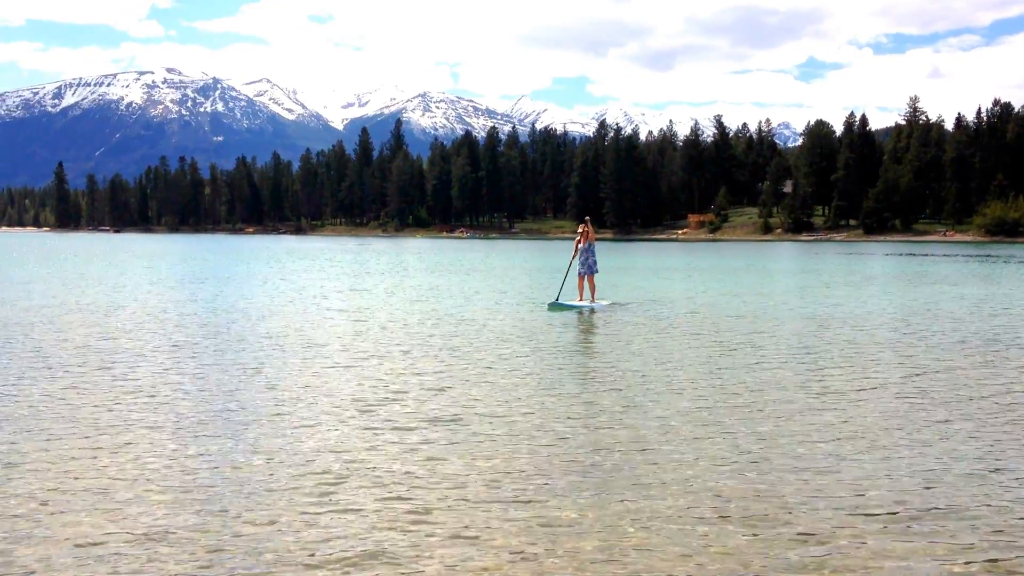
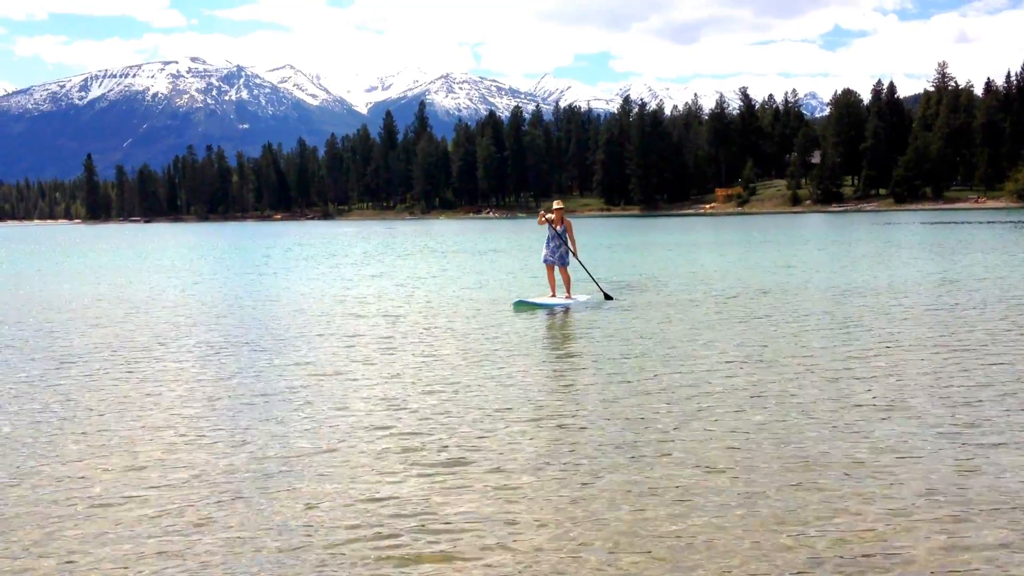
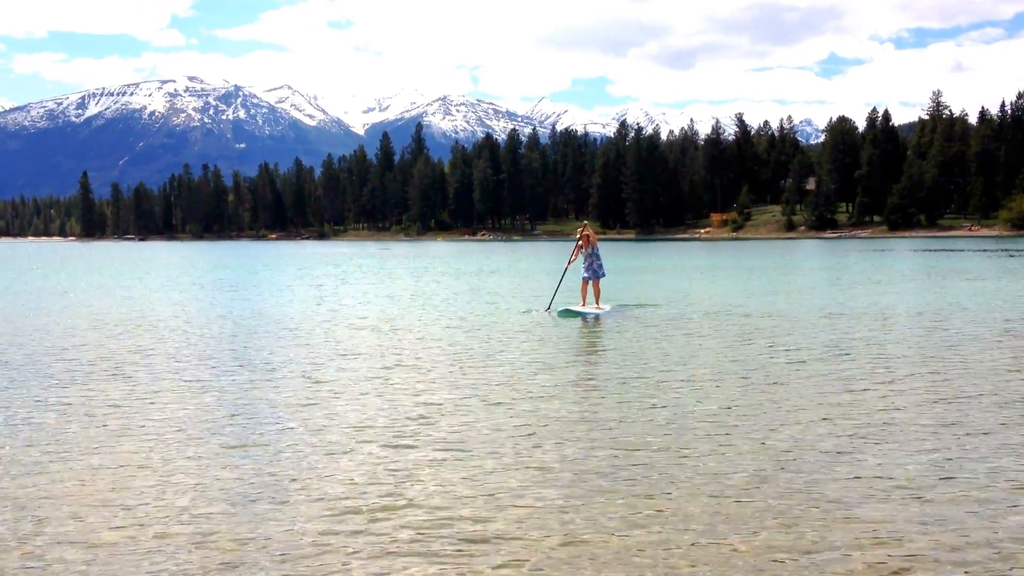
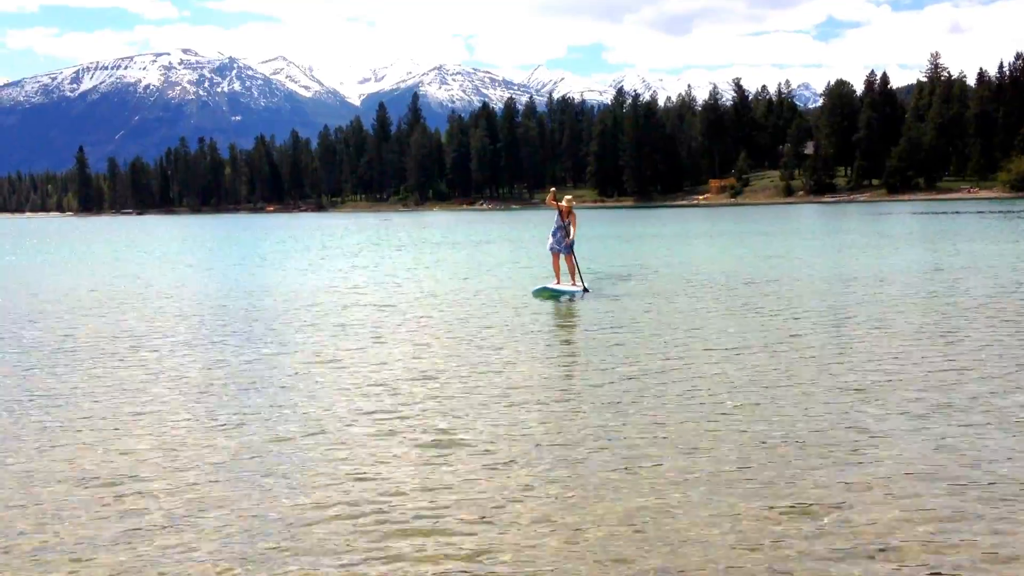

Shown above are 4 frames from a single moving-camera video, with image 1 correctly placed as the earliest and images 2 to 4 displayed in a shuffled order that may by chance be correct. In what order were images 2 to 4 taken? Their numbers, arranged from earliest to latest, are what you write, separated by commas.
3, 4, 2
